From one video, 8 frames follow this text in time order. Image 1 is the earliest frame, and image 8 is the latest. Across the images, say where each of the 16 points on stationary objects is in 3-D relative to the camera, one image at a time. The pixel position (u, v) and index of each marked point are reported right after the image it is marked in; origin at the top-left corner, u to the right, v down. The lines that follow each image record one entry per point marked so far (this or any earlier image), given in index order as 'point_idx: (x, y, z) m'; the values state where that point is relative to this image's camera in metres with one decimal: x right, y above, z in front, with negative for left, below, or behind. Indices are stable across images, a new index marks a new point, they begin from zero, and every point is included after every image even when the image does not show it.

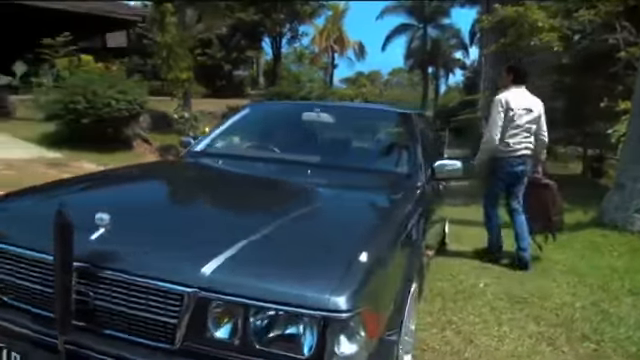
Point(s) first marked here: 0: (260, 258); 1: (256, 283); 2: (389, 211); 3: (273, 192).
0: (-0.2, -0.2, +2.0) m
1: (-0.2, -0.3, +1.9) m
2: (+0.3, -0.1, +2.8) m
3: (-0.2, 0.0, +2.9) m
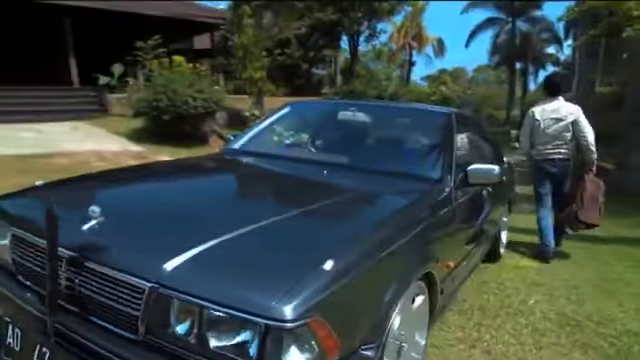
0: (-0.4, -0.3, +2.1) m
1: (-0.4, -0.3, +2.0) m
2: (+0.3, -0.2, +2.8) m
3: (-0.2, -0.1, +3.0) m
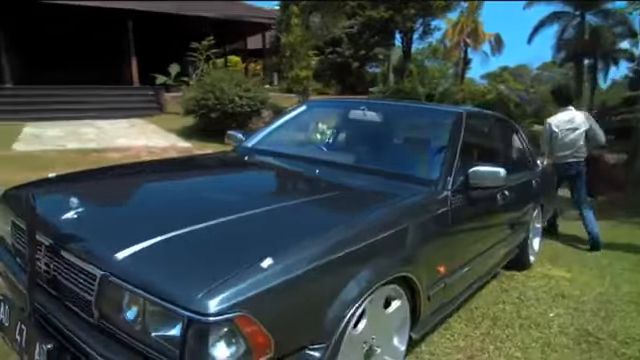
0: (-0.6, -0.3, +2.2) m
1: (-0.6, -0.3, +2.1) m
2: (+0.2, -0.2, +2.7) m
3: (-0.3, -0.1, +3.0) m
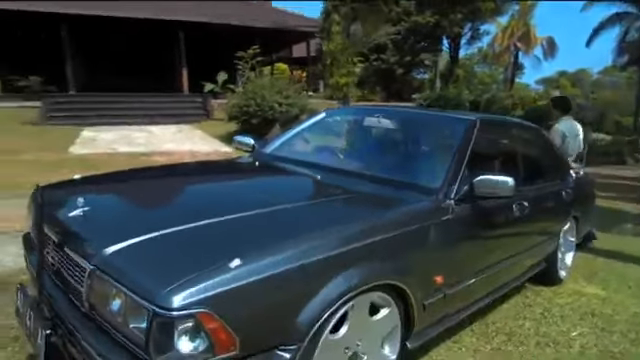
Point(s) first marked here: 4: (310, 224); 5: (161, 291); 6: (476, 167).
0: (-0.7, -0.3, +2.4) m
1: (-0.8, -0.3, +2.3) m
2: (+0.2, -0.2, +2.7) m
3: (-0.3, -0.1, +3.1) m
4: (0.0, -0.2, +2.7) m
5: (-0.6, -0.4, +2.2) m
6: (+0.9, +0.1, +3.5) m
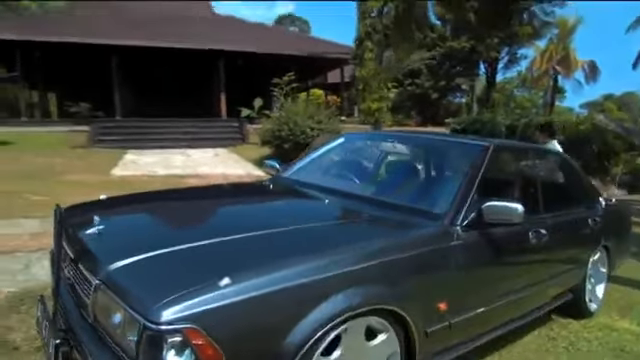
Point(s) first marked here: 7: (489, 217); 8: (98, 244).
0: (-0.8, -0.4, +2.5) m
1: (-0.8, -0.4, +2.4) m
2: (+0.2, -0.3, +2.8) m
3: (-0.2, -0.2, +3.2) m
4: (-0.1, -0.3, +2.7) m
5: (-0.7, -0.5, +2.3) m
6: (+1.0, -0.1, +3.5) m
7: (+0.9, -0.2, +3.2) m
8: (-1.1, -0.3, +2.8) m
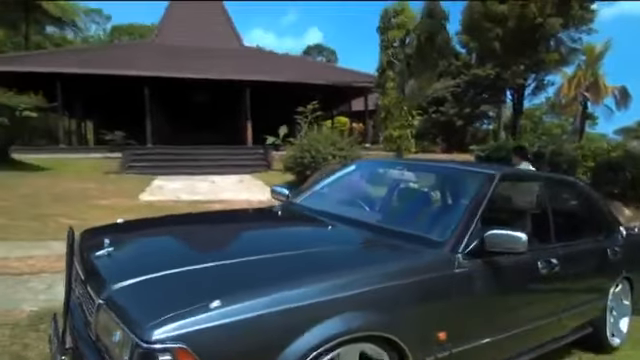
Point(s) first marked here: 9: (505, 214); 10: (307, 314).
0: (-0.8, -0.5, +2.6) m
1: (-0.9, -0.5, +2.6) m
2: (+0.1, -0.4, +2.9) m
3: (-0.2, -0.4, +3.3) m
4: (-0.1, -0.4, +2.8) m
5: (-0.7, -0.6, +2.4) m
6: (+1.0, -0.2, +3.5) m
7: (+0.9, -0.4, +3.2) m
8: (-1.1, -0.4, +2.9) m
9: (+1.1, -0.2, +3.8) m
10: (-0.1, -0.6, +2.6) m
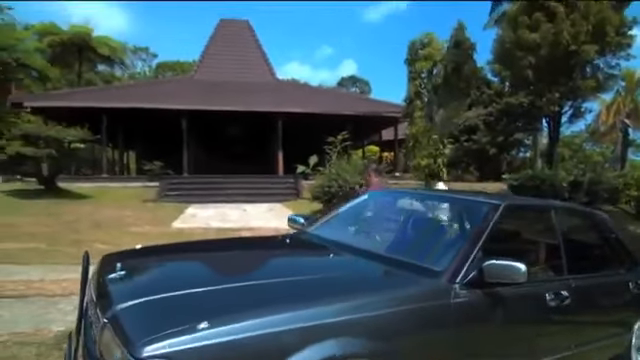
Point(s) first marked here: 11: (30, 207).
0: (-0.9, -0.6, +2.8) m
1: (-0.9, -0.7, +2.7) m
2: (+0.1, -0.6, +2.9) m
3: (-0.2, -0.5, +3.4) m
4: (-0.1, -0.6, +2.9) m
5: (-0.8, -0.7, +2.6) m
6: (+1.1, -0.4, +3.5) m
7: (+0.9, -0.5, +3.2) m
8: (-1.1, -0.6, +3.1) m
9: (+1.2, -0.4, +3.7) m
10: (-0.1, -0.8, +2.7) m
11: (-6.6, -0.6, +13.2) m
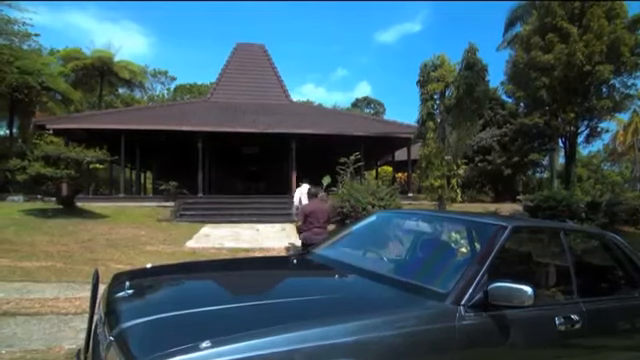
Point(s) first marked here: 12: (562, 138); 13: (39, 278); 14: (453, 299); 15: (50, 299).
0: (-0.9, -0.7, +2.9) m
1: (-0.9, -0.8, +2.8) m
2: (+0.1, -0.7, +2.9) m
3: (-0.2, -0.6, +3.4) m
4: (-0.1, -0.7, +2.9) m
5: (-0.8, -0.8, +2.6) m
6: (+1.1, -0.6, +3.4) m
7: (+1.0, -0.6, +3.1) m
8: (-1.1, -0.7, +3.2) m
9: (+1.2, -0.5, +3.7) m
10: (-0.1, -0.9, +2.7) m
11: (-6.2, -1.1, +13.5) m
12: (+8.5, +1.5, +20.1) m
13: (-3.8, -1.3, +8.0) m
14: (+0.7, -0.6, +3.2) m
15: (-3.1, -1.4, +6.8) m
